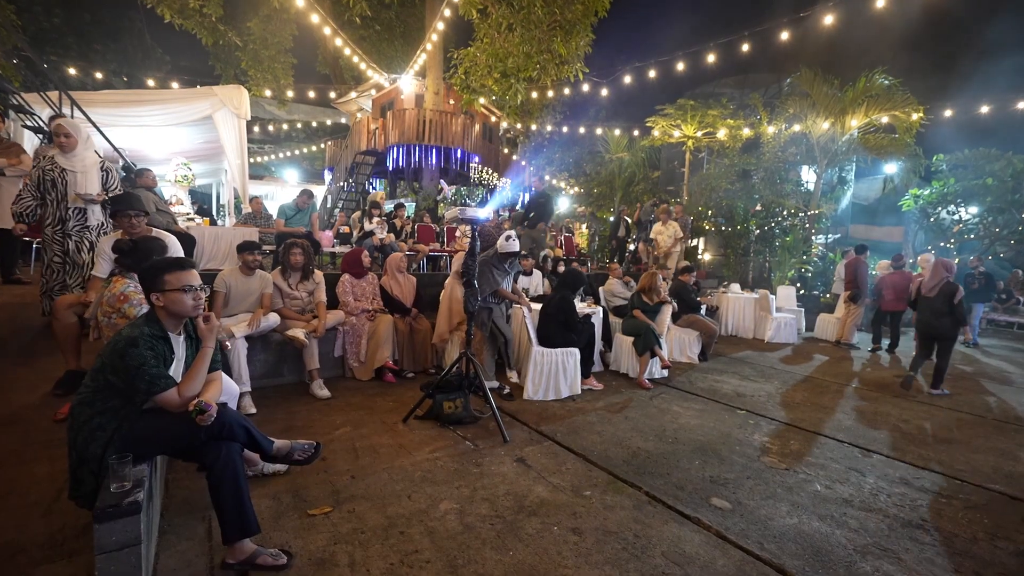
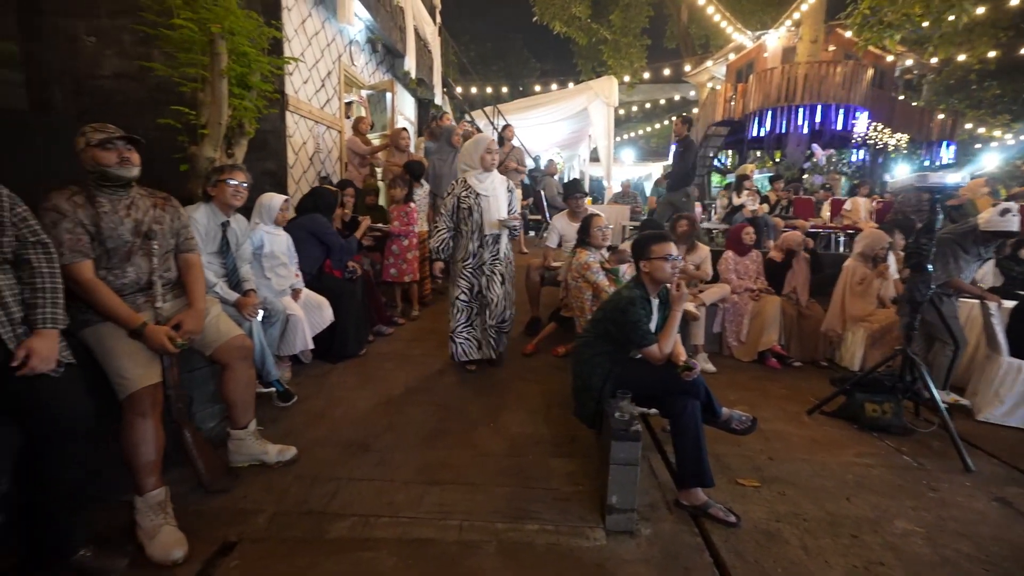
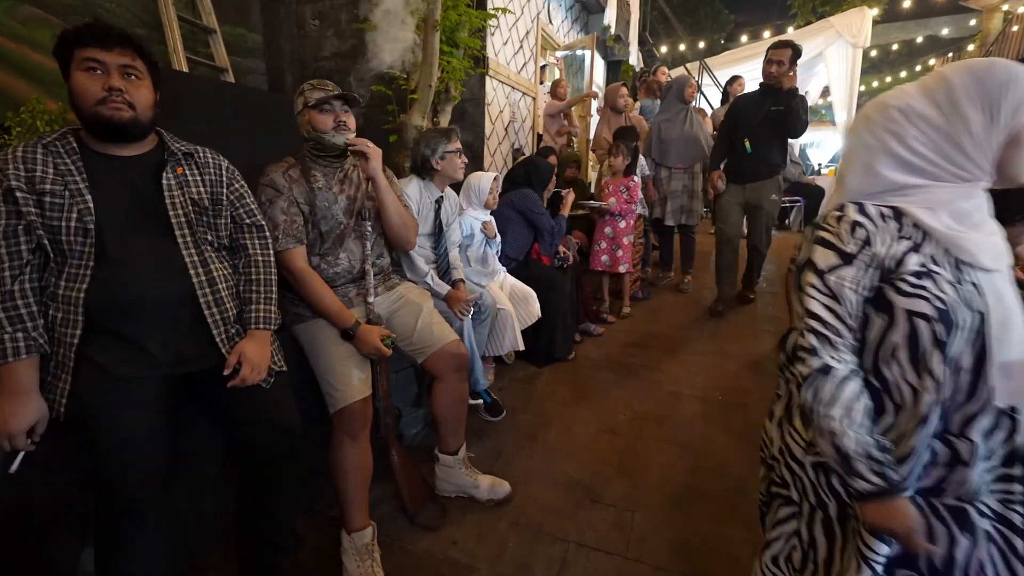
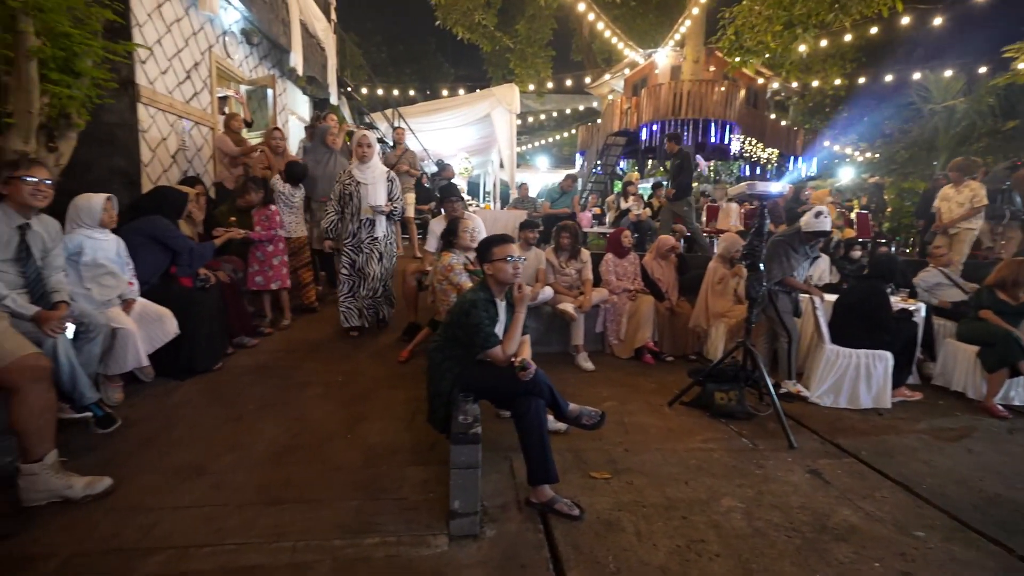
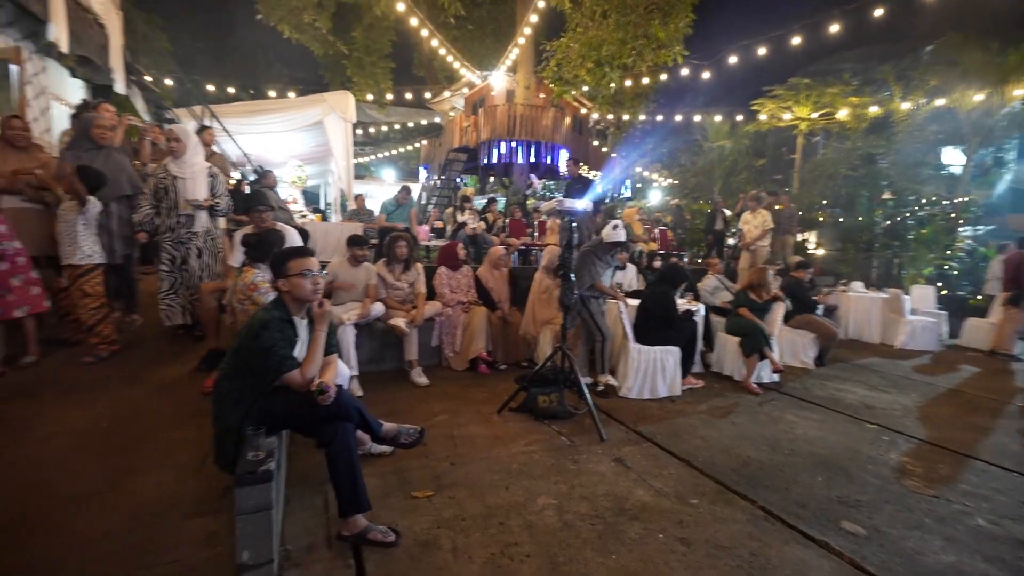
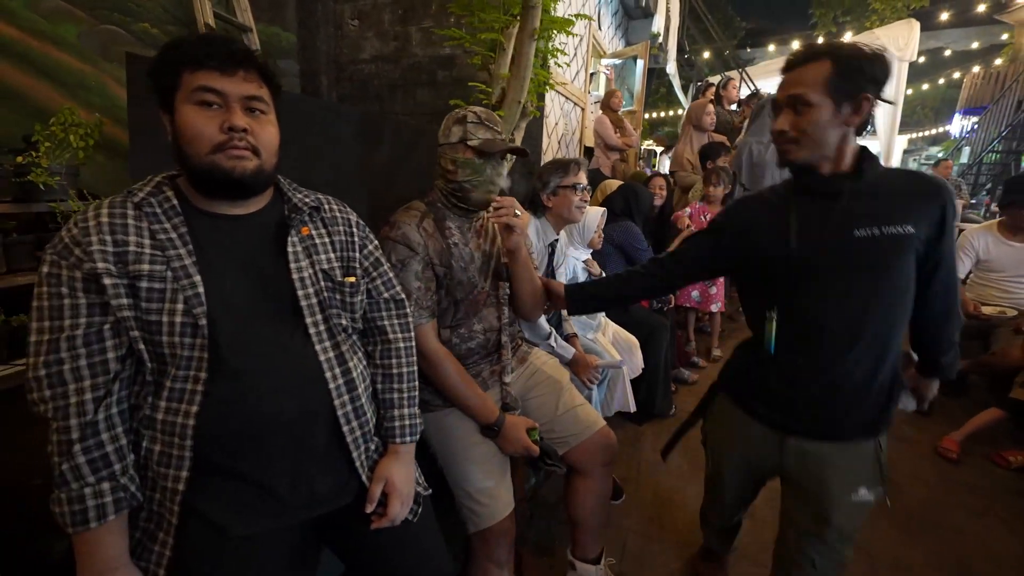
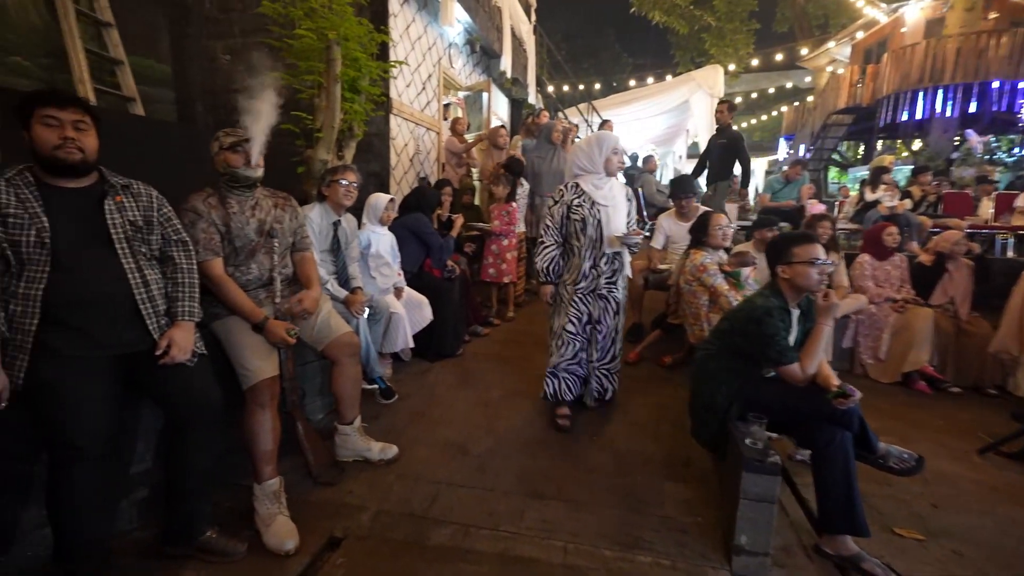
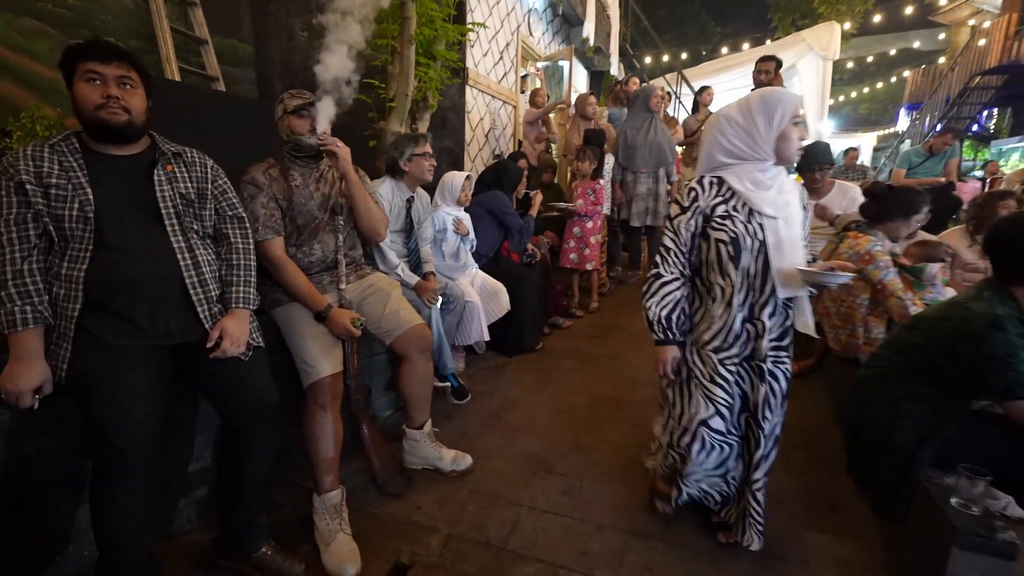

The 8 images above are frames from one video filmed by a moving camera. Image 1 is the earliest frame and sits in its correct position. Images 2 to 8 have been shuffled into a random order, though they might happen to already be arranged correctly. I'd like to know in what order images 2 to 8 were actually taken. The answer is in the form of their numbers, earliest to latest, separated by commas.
5, 4, 2, 7, 8, 3, 6
